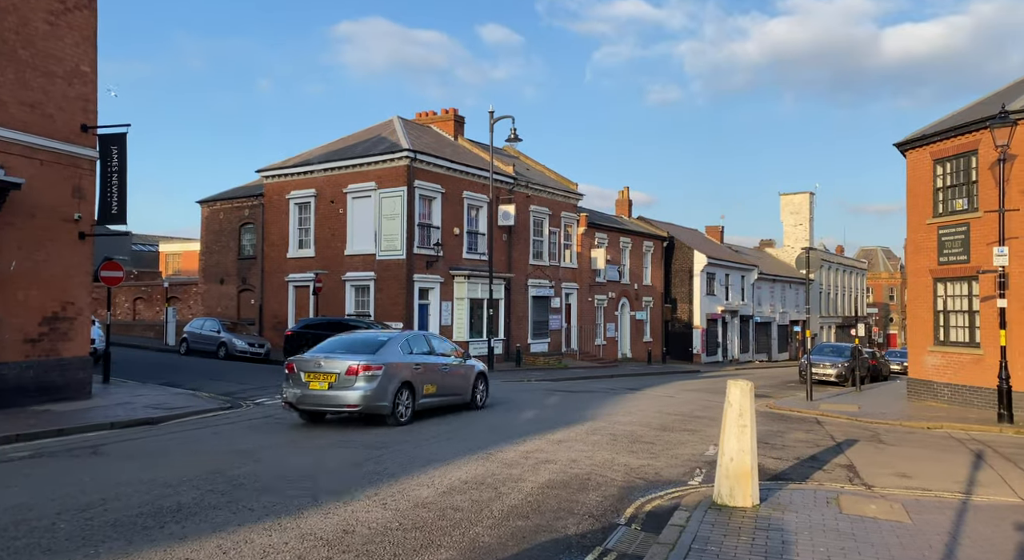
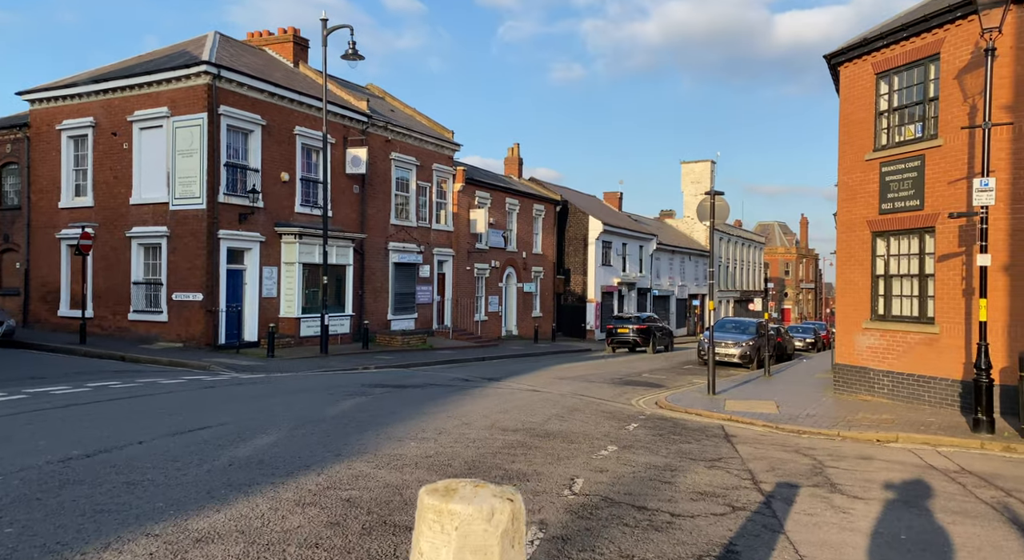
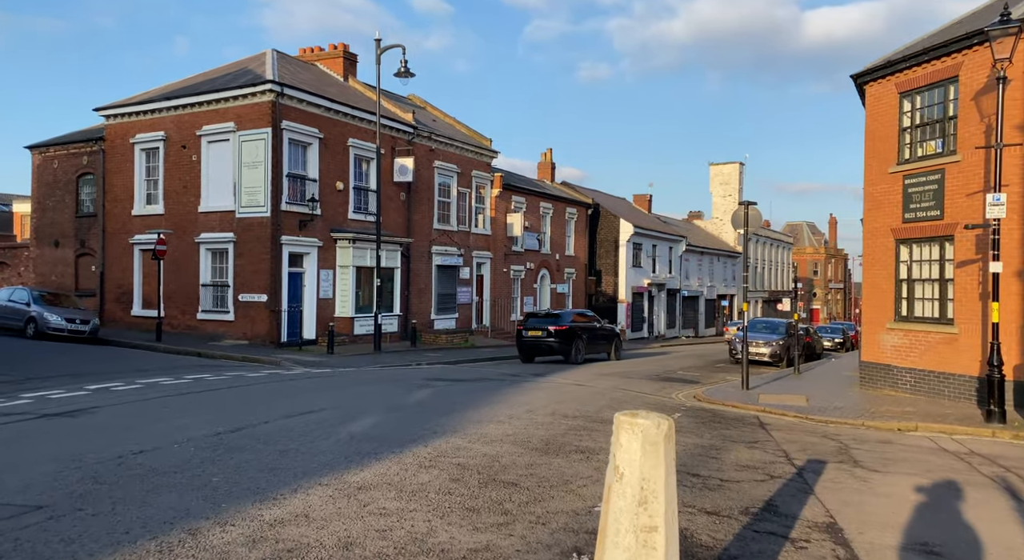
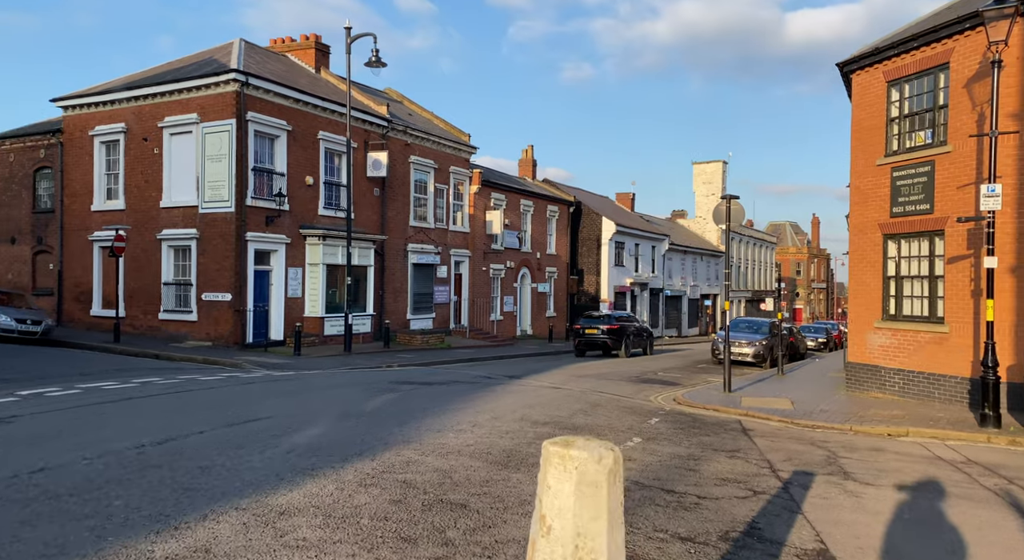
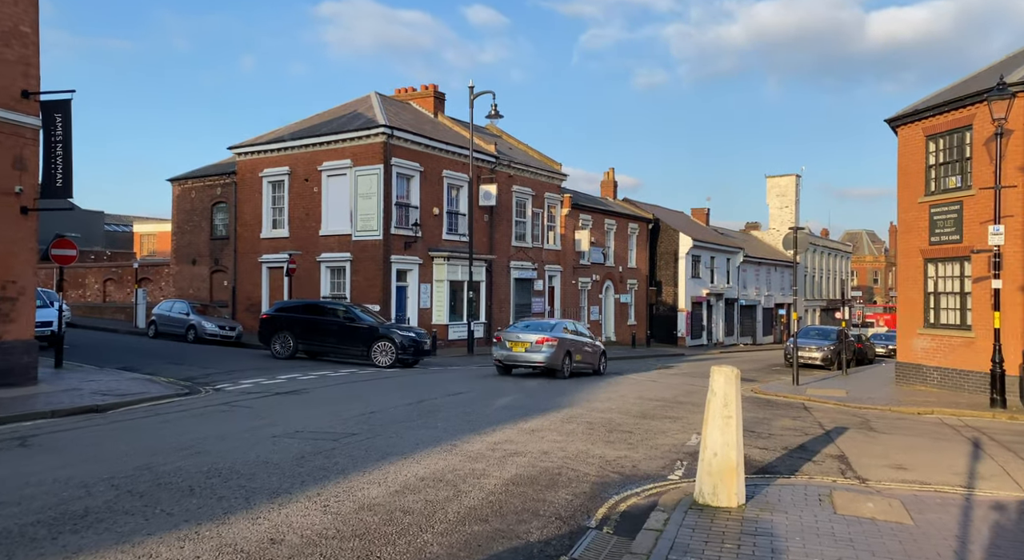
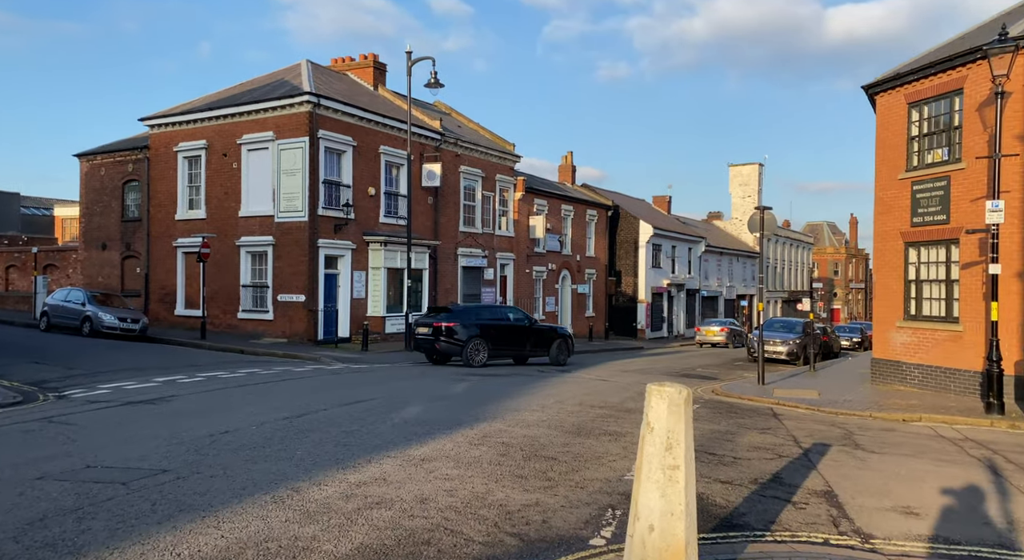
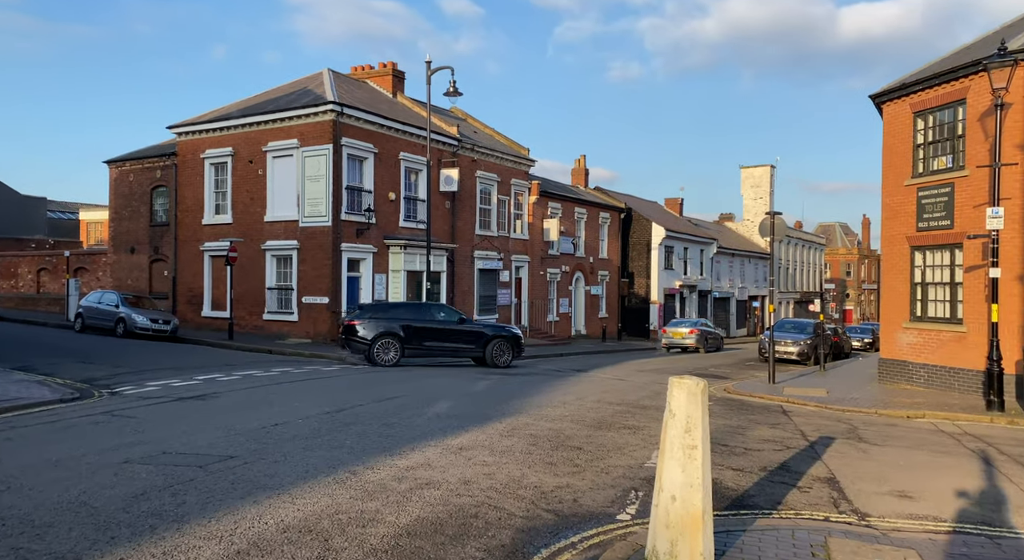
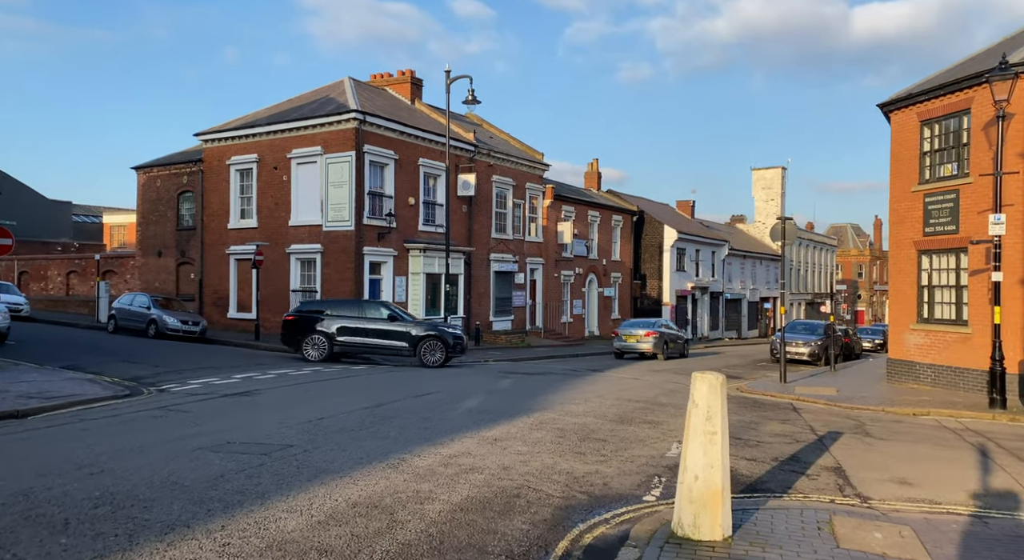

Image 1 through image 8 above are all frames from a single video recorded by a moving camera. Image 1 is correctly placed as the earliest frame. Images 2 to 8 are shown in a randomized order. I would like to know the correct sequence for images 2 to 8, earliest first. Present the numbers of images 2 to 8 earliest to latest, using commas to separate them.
5, 8, 7, 6, 3, 4, 2
